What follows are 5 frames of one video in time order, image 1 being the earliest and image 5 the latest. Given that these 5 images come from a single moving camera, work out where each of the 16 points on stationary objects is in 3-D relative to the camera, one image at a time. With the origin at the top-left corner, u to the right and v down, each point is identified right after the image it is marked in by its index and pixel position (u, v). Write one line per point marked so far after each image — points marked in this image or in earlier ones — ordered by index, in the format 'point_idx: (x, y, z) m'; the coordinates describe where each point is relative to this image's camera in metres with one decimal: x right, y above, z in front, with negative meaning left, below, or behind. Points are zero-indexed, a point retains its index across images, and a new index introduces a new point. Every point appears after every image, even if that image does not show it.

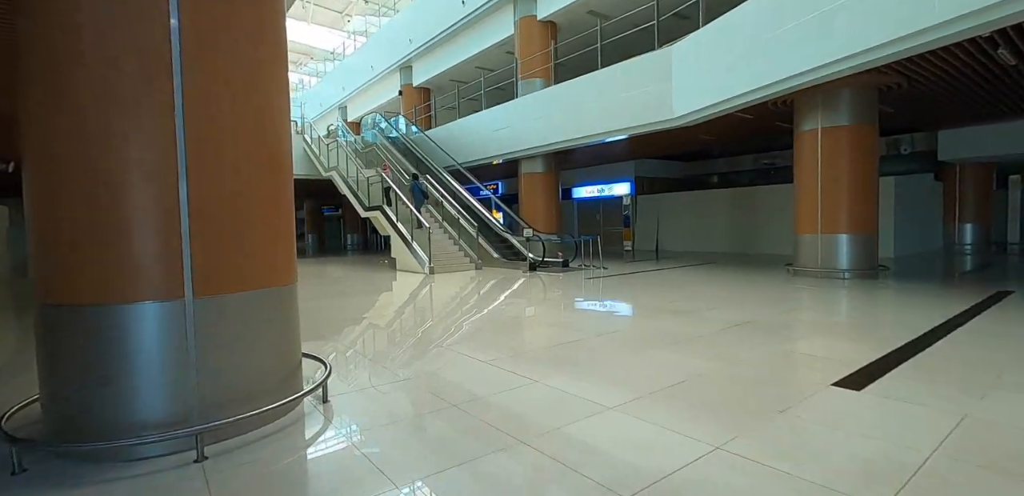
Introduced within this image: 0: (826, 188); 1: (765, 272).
0: (+4.8, +0.9, +7.0) m
1: (+4.6, -0.4, +8.1) m
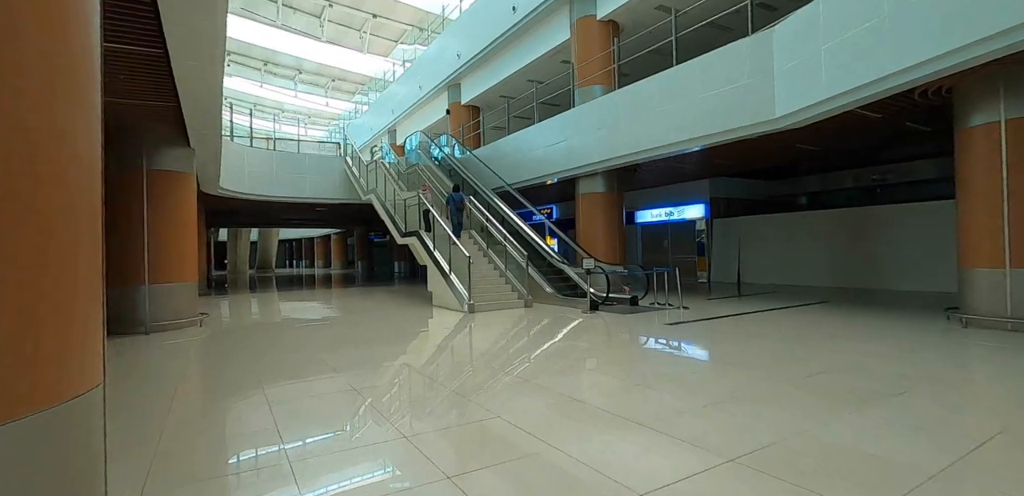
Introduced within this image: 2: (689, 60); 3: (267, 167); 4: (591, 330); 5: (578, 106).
0: (+5.5, +0.5, +5.0) m
1: (+5.3, -0.9, +6.1) m
2: (+2.9, +3.1, +7.6) m
3: (-6.6, +2.1, +12.1) m
4: (+1.1, -1.2, +6.5) m
5: (+1.4, +3.0, +9.6) m
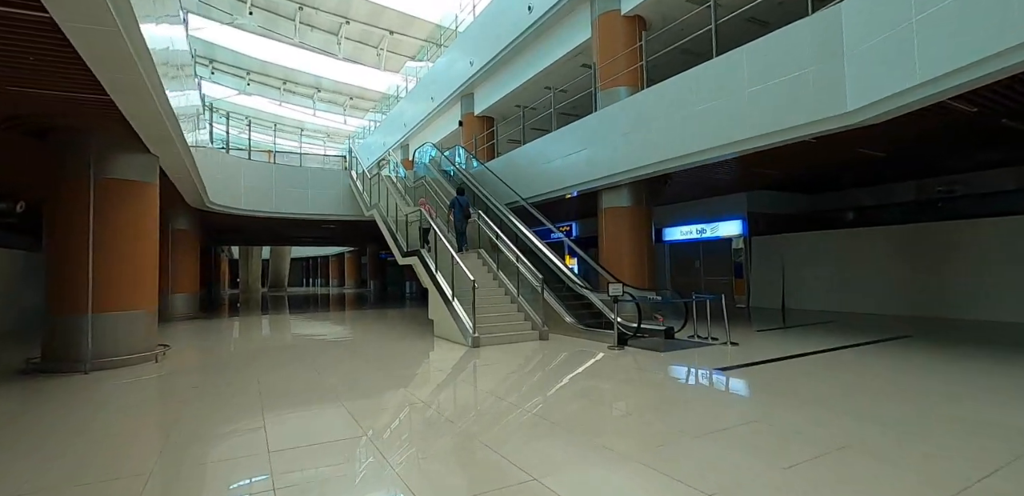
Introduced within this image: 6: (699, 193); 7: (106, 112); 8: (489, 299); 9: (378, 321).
0: (+5.5, +0.3, +3.7) m
1: (+5.5, -1.2, +4.8) m
2: (+3.1, +2.8, +6.6) m
3: (-6.2, +1.7, +11.4) m
4: (+1.2, -1.4, +5.4) m
5: (+1.7, +2.6, +8.7) m
6: (+4.7, +1.4, +11.3) m
7: (-4.0, +1.3, +4.4) m
8: (-0.4, -0.8, +7.6) m
9: (-3.7, -2.0, +12.6) m
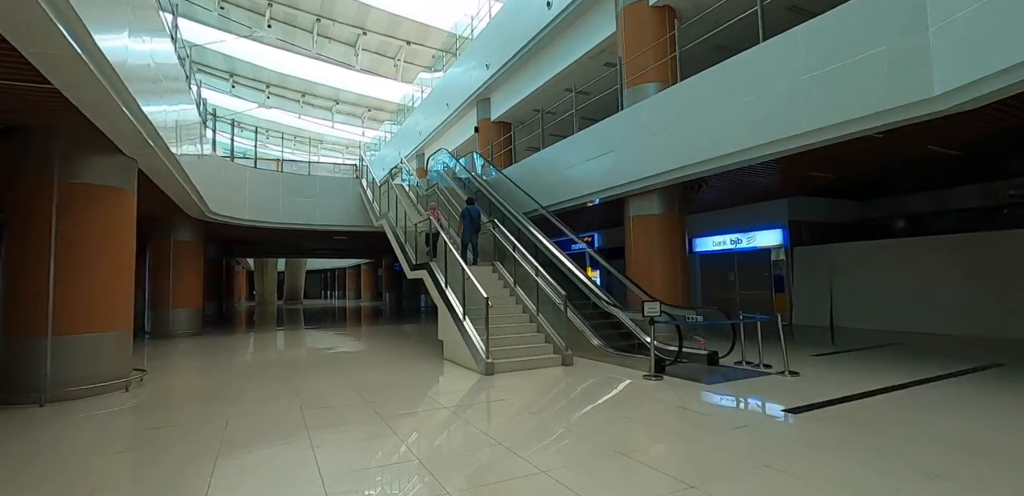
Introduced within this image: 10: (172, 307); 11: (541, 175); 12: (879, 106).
0: (+5.7, +0.2, +2.8) m
1: (+5.6, -1.3, +3.8) m
2: (+3.3, +2.7, +5.8) m
3: (-5.8, +1.4, +11.0) m
4: (+1.4, -1.6, +4.6) m
5: (+2.0, +2.4, +7.9) m
6: (+5.1, +1.1, +10.4) m
7: (-3.8, +1.2, +3.9) m
8: (-0.1, -1.0, +6.9) m
9: (-3.2, -2.4, +11.9) m
10: (-7.3, -1.3, +9.7) m
11: (+0.7, +1.6, +10.1) m
12: (+3.8, +1.5, +4.5) m
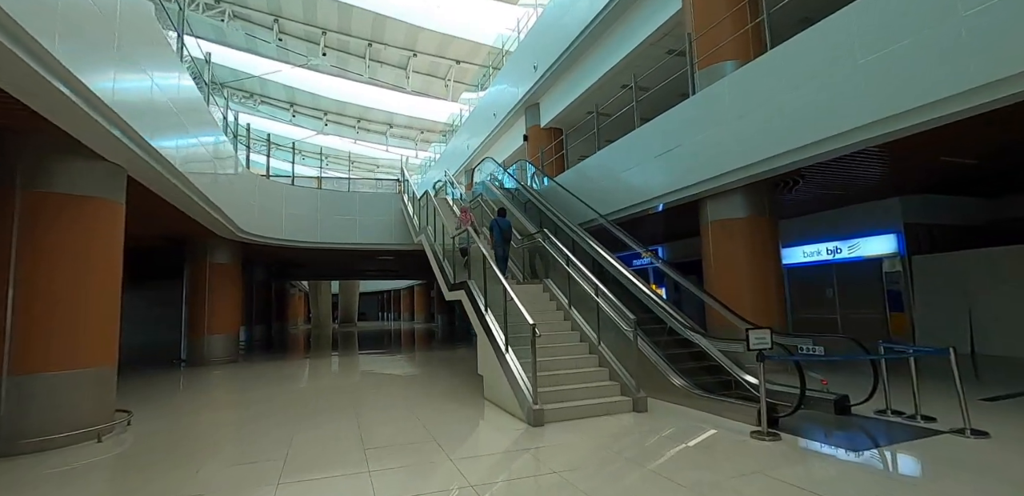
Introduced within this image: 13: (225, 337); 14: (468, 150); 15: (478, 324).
0: (+5.8, +0.3, +1.0) m
1: (+5.9, -1.2, +2.0) m
2: (+3.8, +2.6, +4.4) m
3: (-4.6, +0.9, +10.6) m
4: (+1.8, -1.6, +3.2) m
5: (+2.7, +2.2, +6.6) m
6: (+6.1, +0.9, +8.7) m
7: (-3.5, +1.1, +3.3) m
8: (+0.6, -1.2, +5.7) m
9: (-1.9, -2.8, +11.1) m
10: (-6.2, -1.7, +9.3) m
11: (+1.7, +1.3, +9.0) m
12: (+4.2, +1.5, +3.0) m
13: (-6.0, -1.9, +9.6) m
14: (-1.6, +3.6, +17.1) m
15: (-0.4, -0.9, +5.8) m
